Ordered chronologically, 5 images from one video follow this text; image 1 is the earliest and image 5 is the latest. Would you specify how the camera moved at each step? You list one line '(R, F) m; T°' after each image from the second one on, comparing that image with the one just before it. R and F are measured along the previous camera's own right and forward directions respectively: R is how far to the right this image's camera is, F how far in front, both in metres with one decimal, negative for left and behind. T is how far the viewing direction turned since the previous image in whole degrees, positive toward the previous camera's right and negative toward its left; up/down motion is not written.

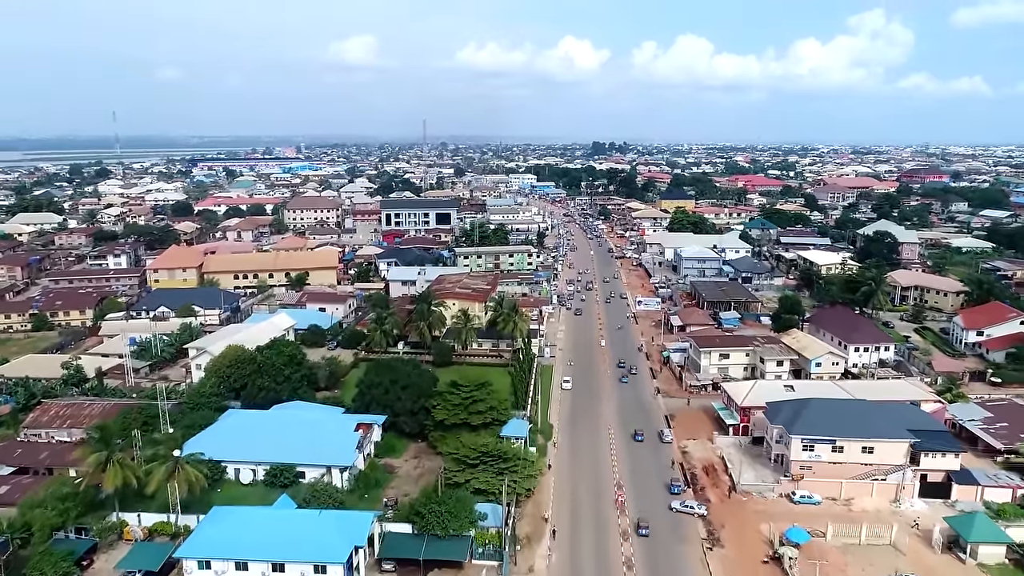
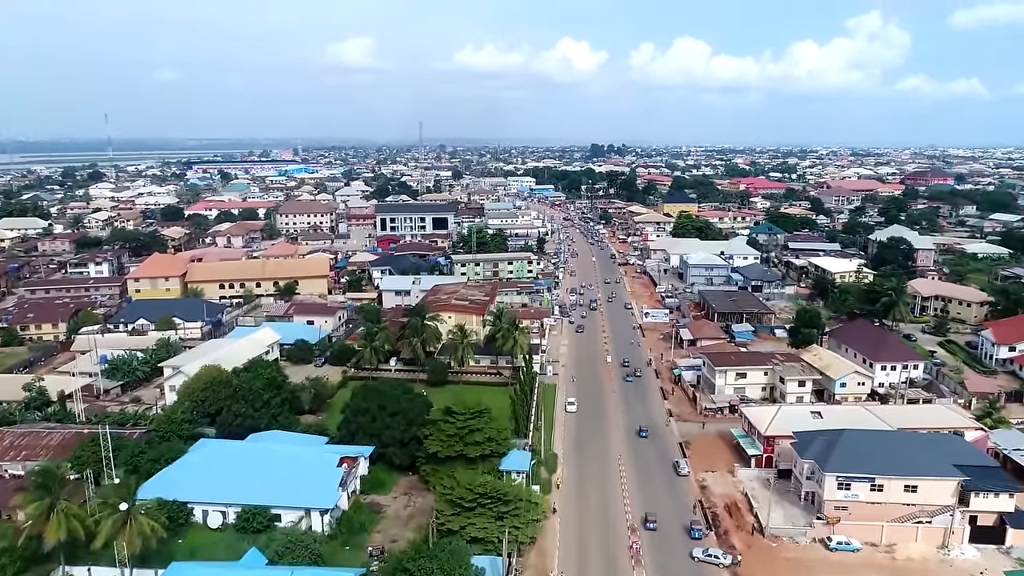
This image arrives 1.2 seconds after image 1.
(-0.1, +2.1) m; 0°
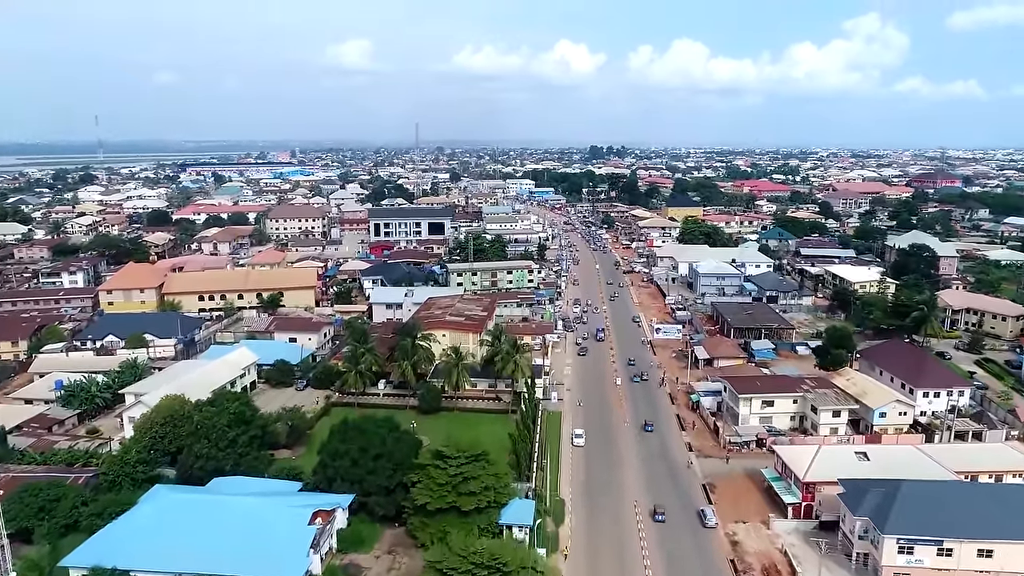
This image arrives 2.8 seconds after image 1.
(-0.1, +2.7) m; 0°
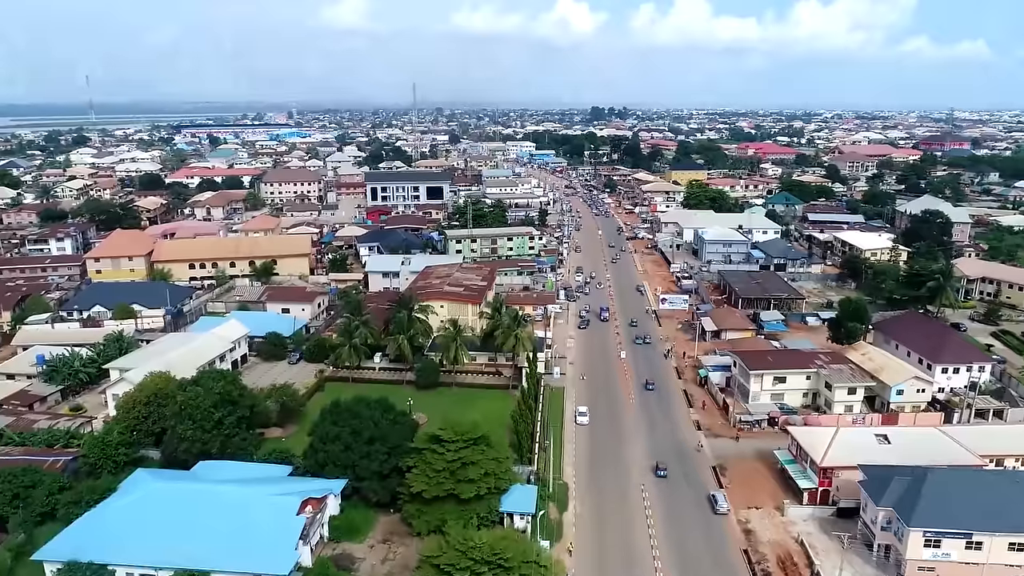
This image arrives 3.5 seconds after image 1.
(0.0, +1.2) m; 0°
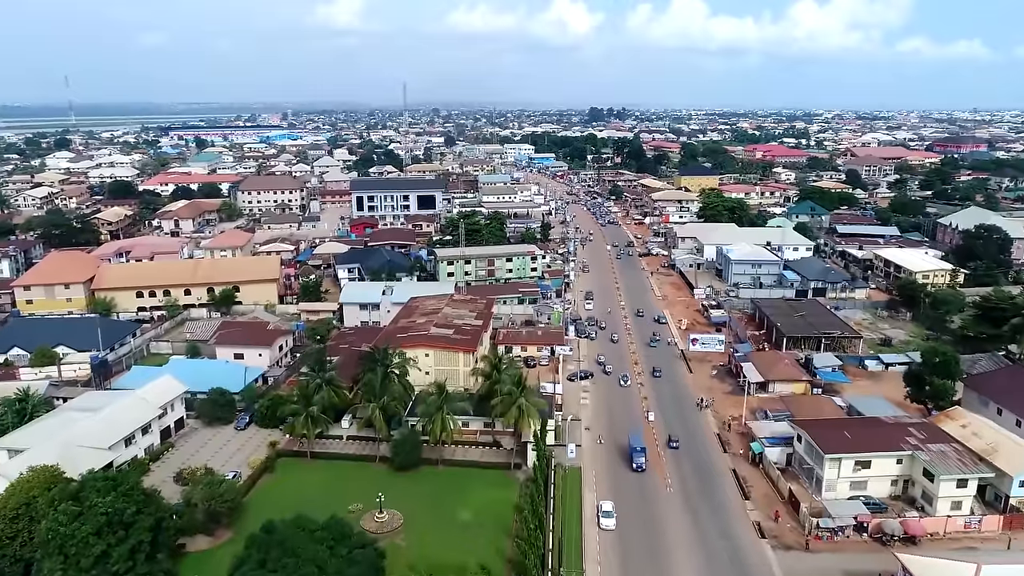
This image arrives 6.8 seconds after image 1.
(-0.1, +5.3) m; 0°
